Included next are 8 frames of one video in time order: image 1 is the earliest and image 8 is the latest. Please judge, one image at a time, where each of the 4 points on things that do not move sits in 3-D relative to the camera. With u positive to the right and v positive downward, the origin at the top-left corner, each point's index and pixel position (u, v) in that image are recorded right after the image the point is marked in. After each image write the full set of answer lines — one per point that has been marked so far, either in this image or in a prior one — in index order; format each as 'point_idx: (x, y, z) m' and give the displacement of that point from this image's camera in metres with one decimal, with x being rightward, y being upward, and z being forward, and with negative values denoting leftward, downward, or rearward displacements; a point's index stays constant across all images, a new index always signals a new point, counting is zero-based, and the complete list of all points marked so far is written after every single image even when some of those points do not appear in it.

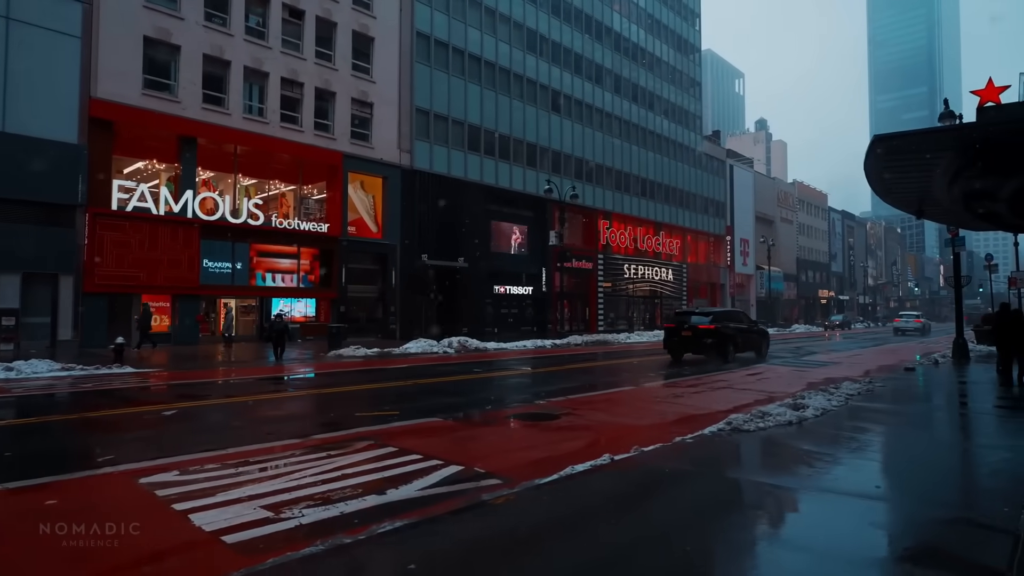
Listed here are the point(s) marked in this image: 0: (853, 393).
0: (+6.8, -2.1, +12.2) m
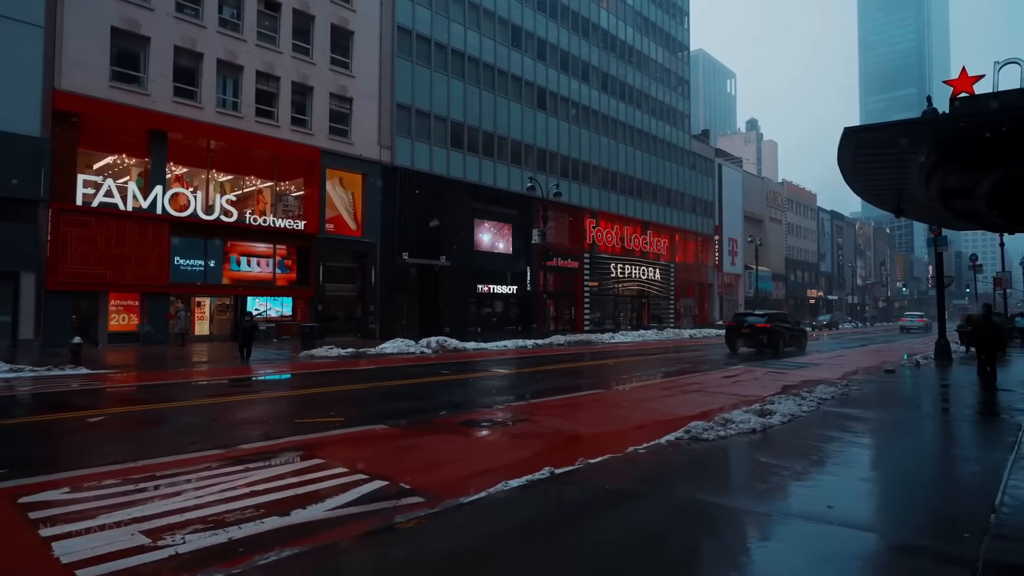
0: (+6.1, -2.1, +11.8) m
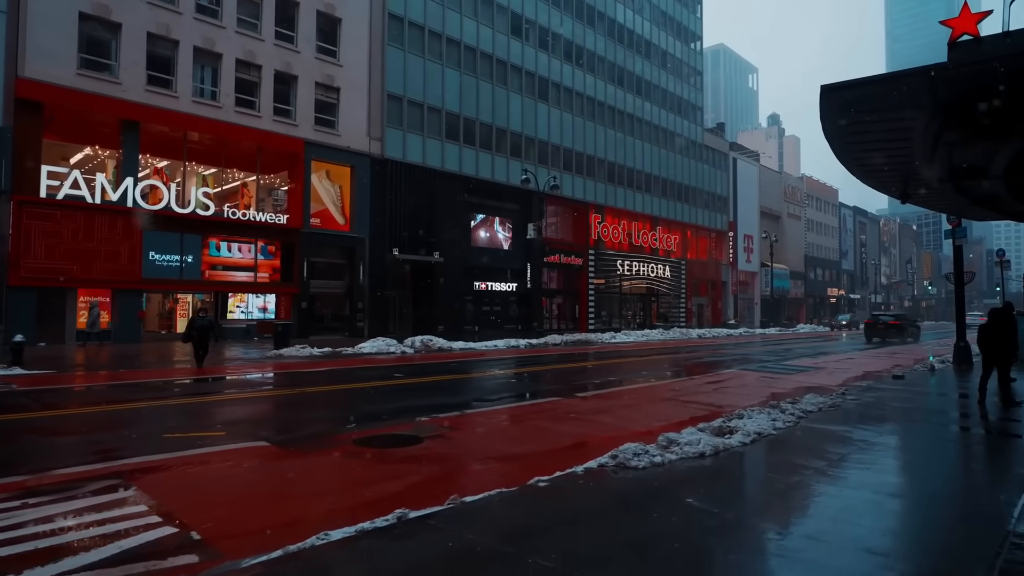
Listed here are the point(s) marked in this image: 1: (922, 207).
0: (+5.0, -2.0, +10.2) m
1: (+10.0, +2.0, +14.8) m
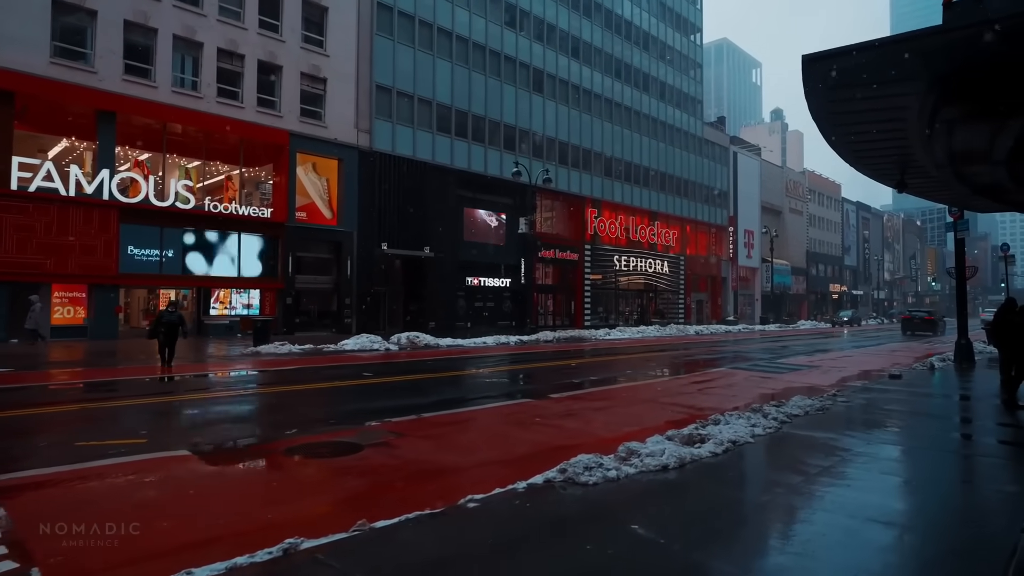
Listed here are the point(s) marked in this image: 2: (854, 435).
0: (+4.4, -2.0, +9.4) m
1: (+9.4, +2.1, +14.1) m
2: (+4.6, -2.0, +8.1) m
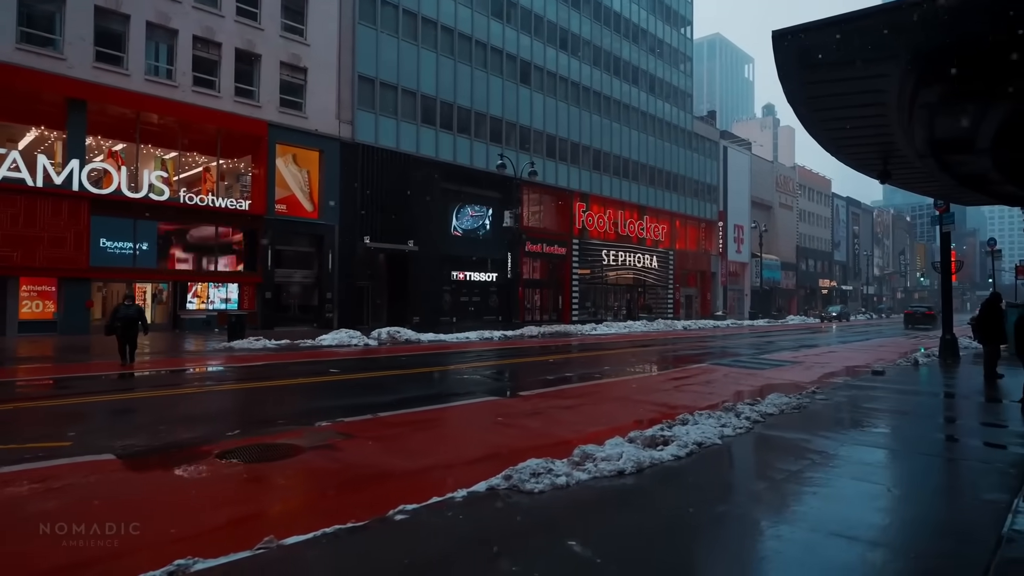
0: (+3.8, -1.9, +9.0) m
1: (+8.8, +2.3, +13.7) m
2: (+4.0, -1.9, +7.7) m
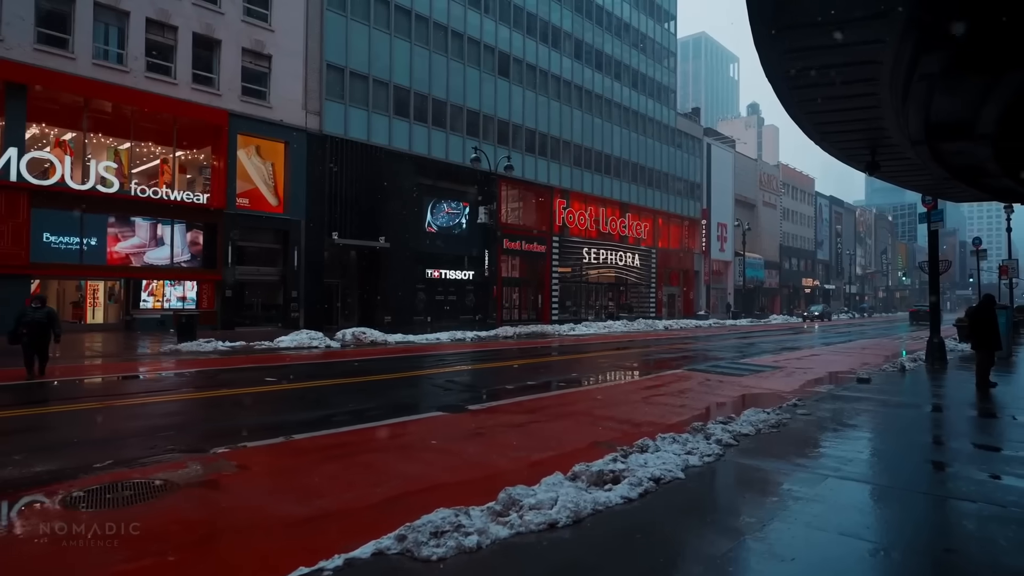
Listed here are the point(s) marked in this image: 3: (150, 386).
0: (+3.0, -1.9, +8.0) m
1: (+8.0, +2.2, +12.7) m
2: (+3.3, -1.9, +6.7) m
3: (-9.6, -2.6, +16.1) m
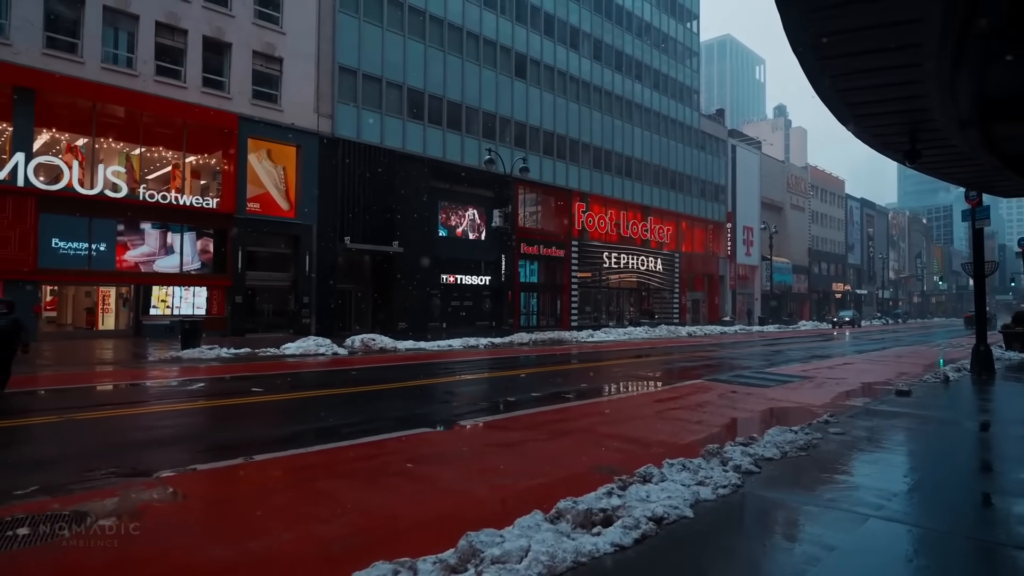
0: (+2.9, -1.9, +6.9) m
1: (+8.0, +2.2, +11.5) m
2: (+3.1, -1.9, +5.6) m
3: (-9.4, -2.7, +15.5) m
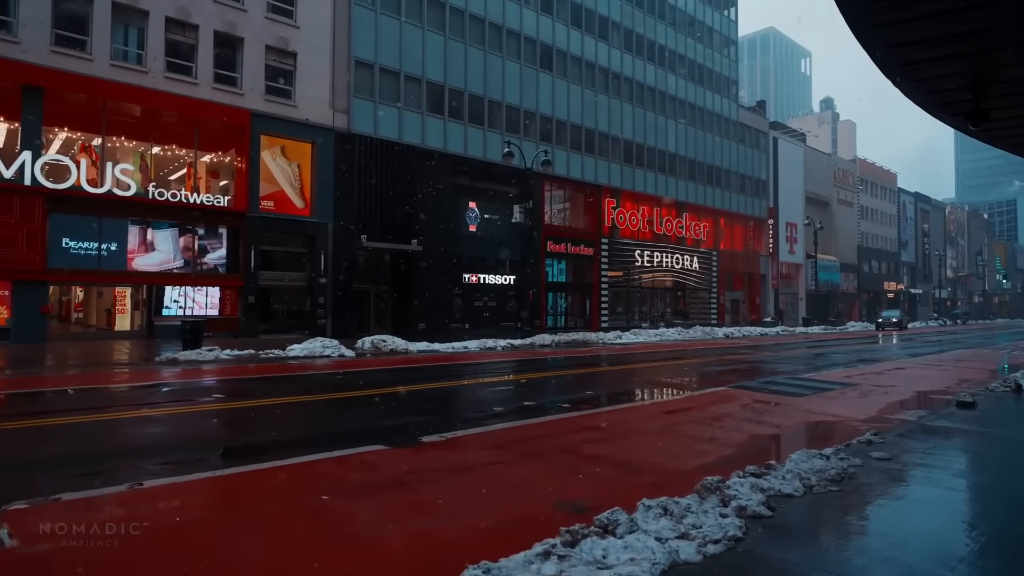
0: (+2.4, -1.8, +5.4) m
1: (+7.8, +2.3, +9.6) m
2: (+2.5, -1.8, +4.0) m
3: (-9.3, -2.7, +14.7) m
